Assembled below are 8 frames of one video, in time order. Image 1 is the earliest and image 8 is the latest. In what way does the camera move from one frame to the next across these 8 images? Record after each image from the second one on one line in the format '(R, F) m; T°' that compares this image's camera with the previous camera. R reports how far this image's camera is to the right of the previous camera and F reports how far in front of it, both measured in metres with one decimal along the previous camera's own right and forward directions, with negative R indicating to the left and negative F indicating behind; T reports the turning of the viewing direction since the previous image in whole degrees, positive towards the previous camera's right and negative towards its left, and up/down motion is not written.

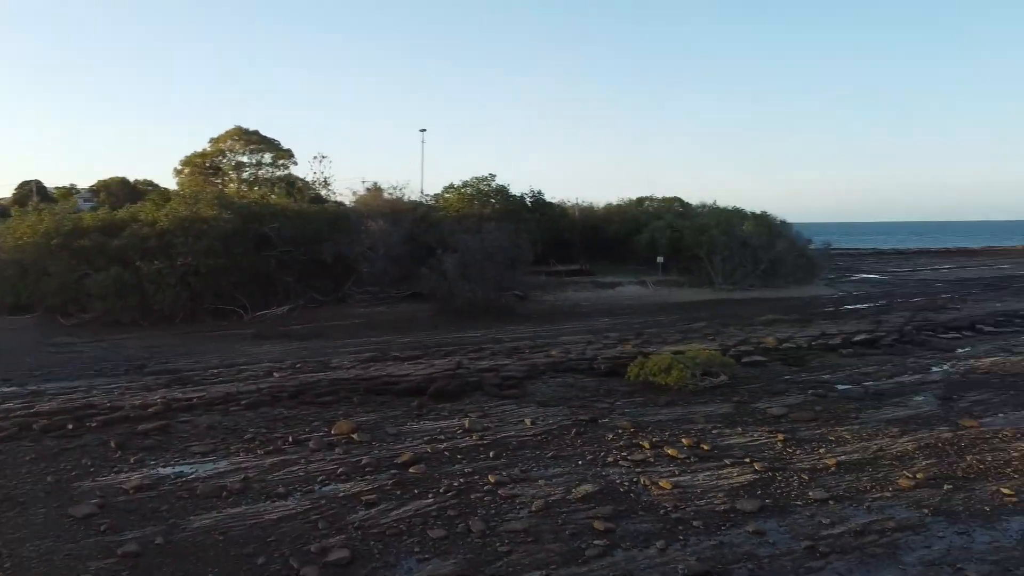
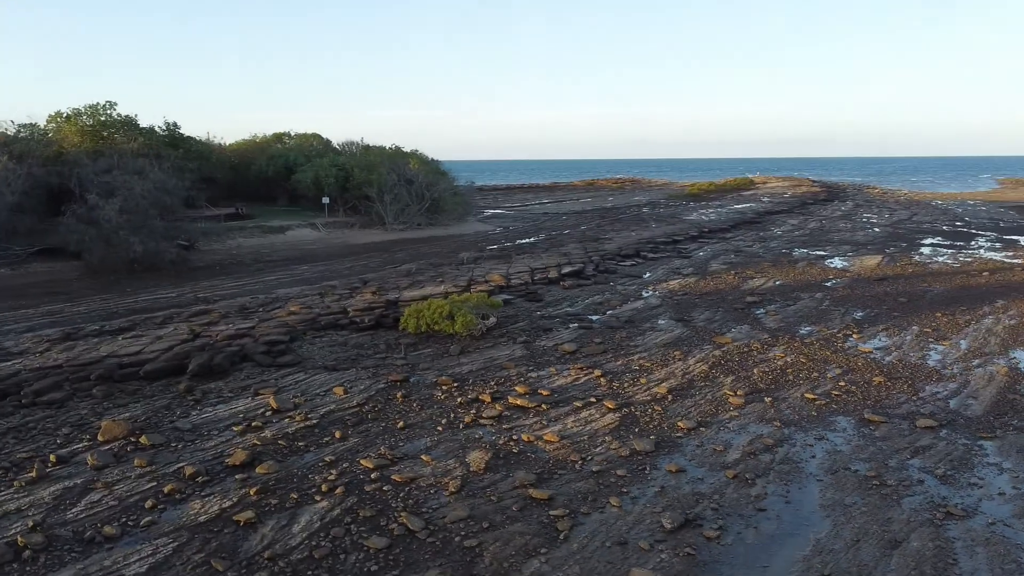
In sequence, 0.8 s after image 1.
(-2.5, +1.7) m; +29°
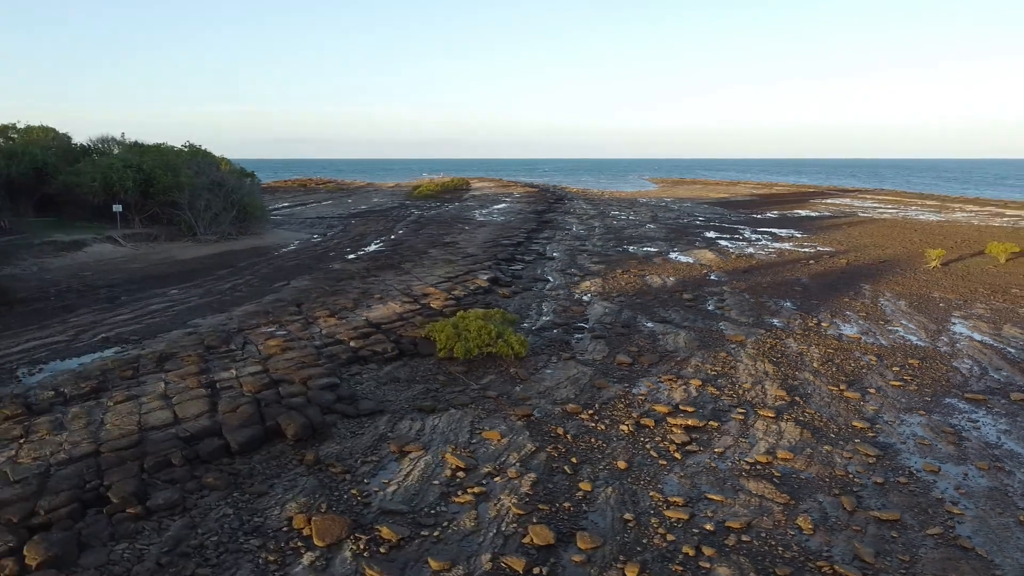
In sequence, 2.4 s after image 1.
(-4.8, +2.0) m; +24°
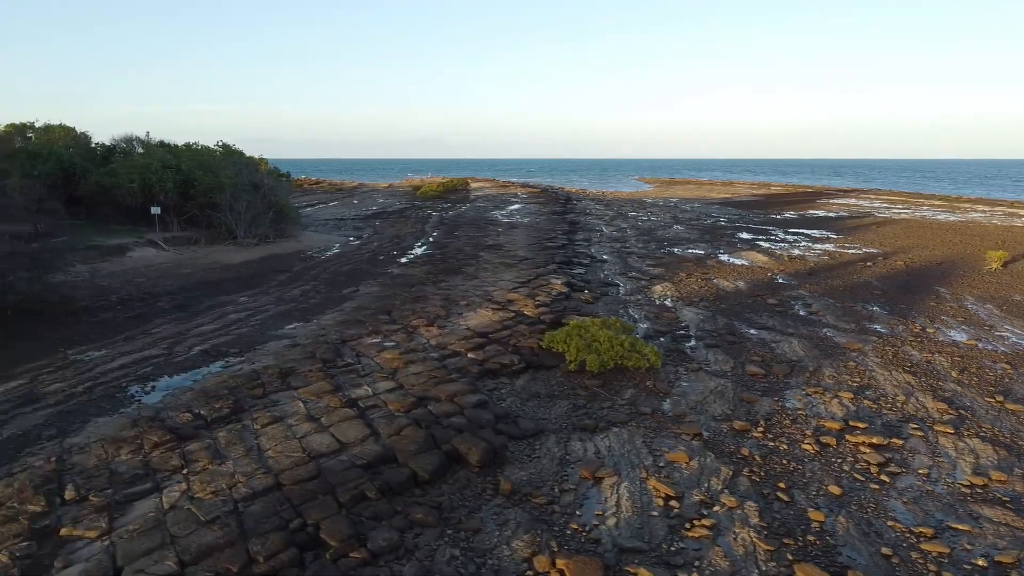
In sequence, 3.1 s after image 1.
(-1.8, +0.6) m; +2°
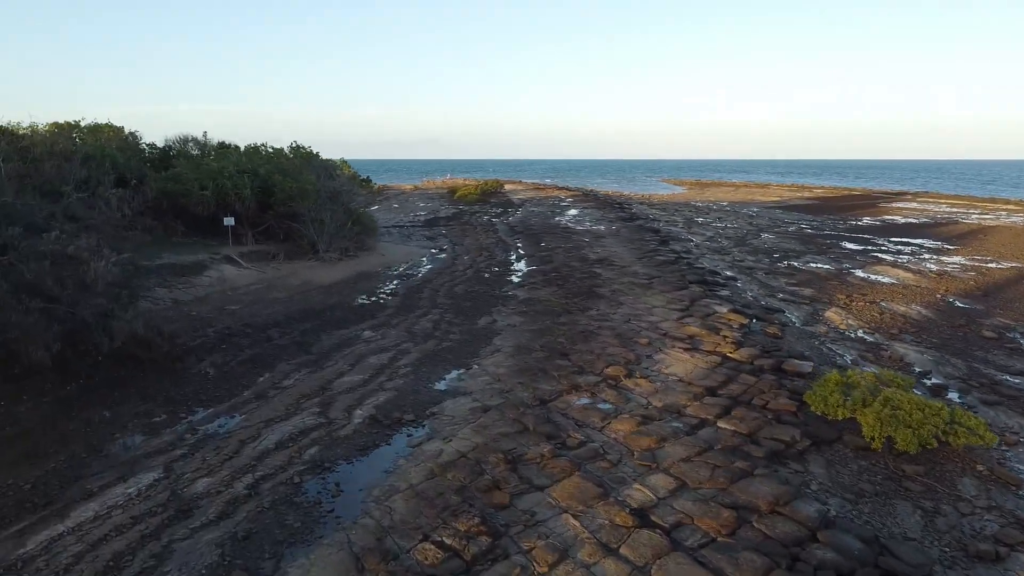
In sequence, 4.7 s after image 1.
(-2.4, +2.4) m; 0°
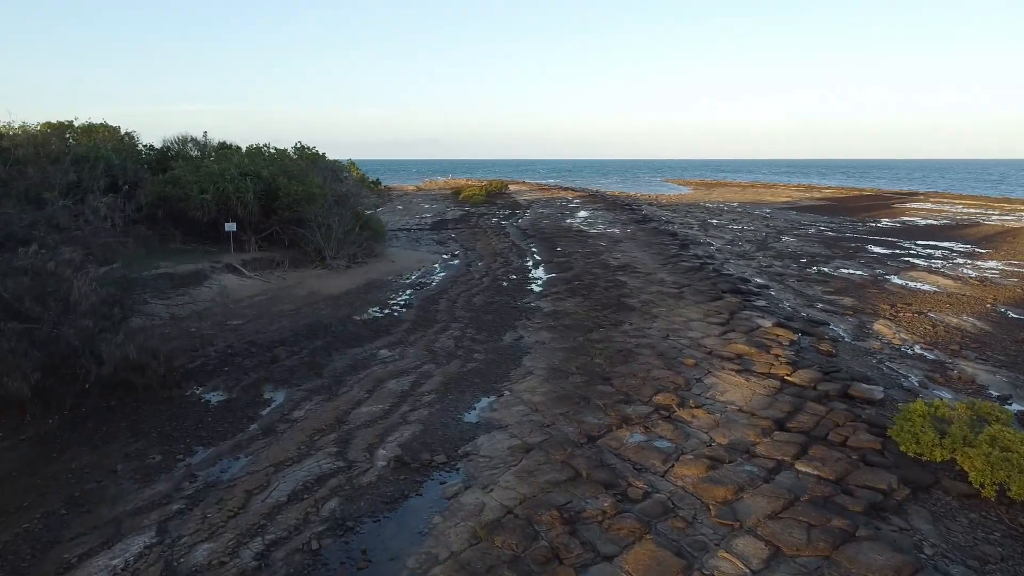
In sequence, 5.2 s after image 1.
(-0.4, +1.0) m; 0°
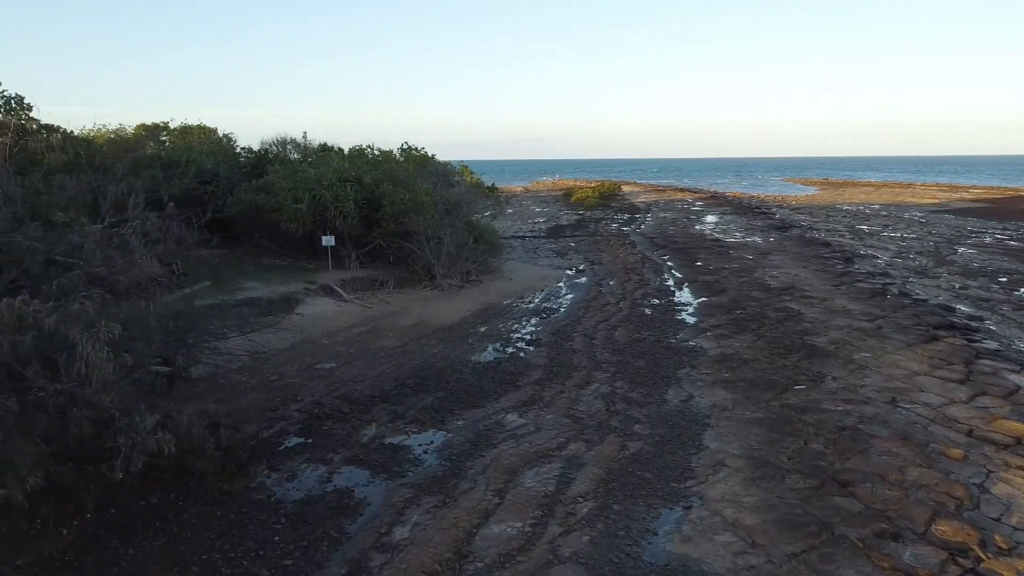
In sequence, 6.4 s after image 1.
(-0.7, +2.5) m; -7°
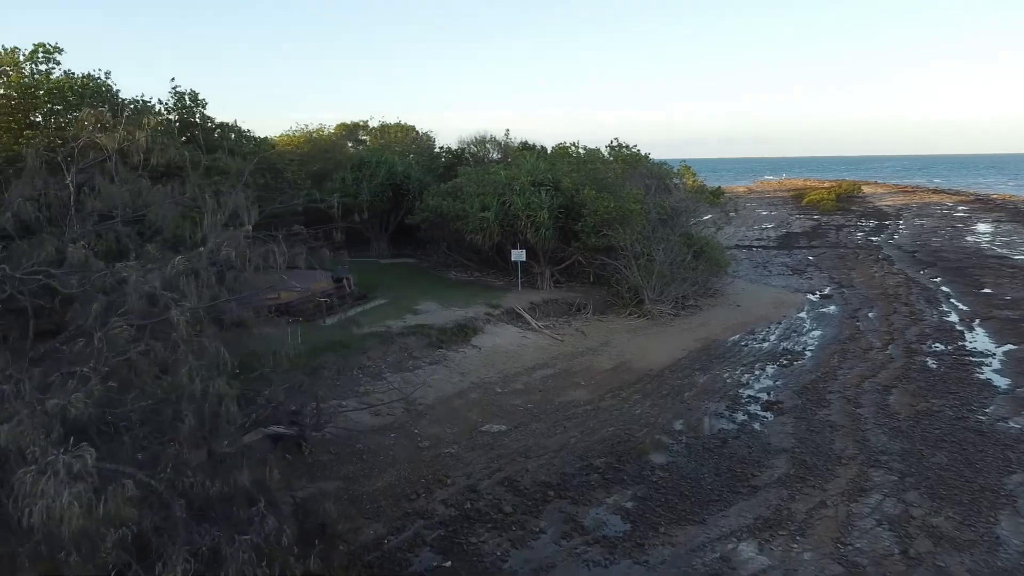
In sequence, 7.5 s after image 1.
(-0.2, +2.4) m; -15°
